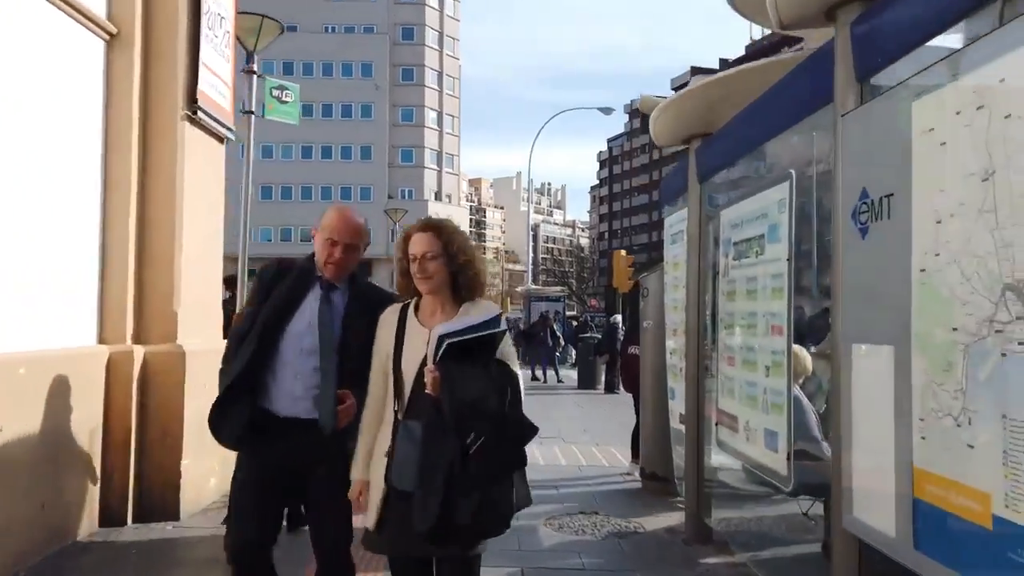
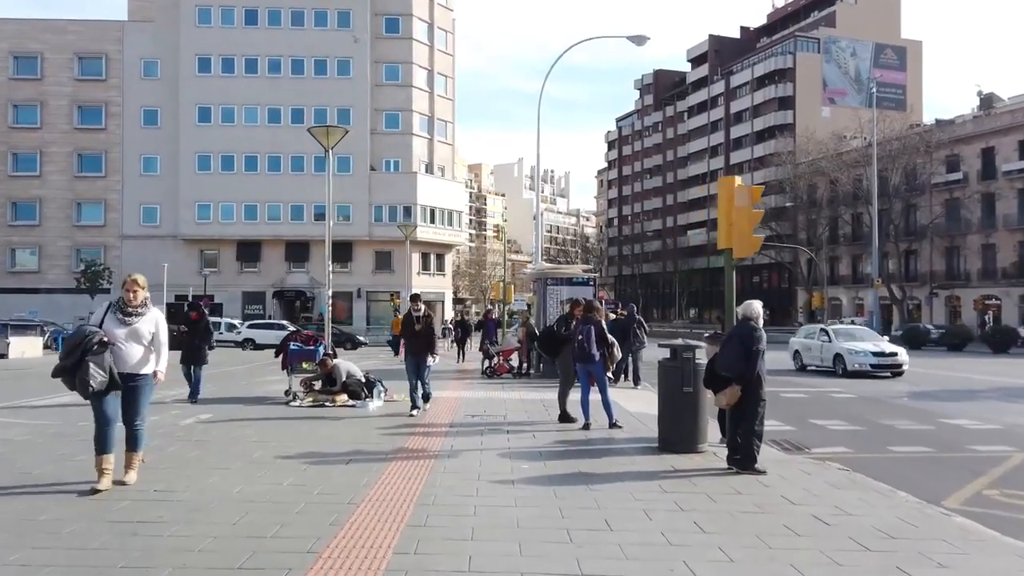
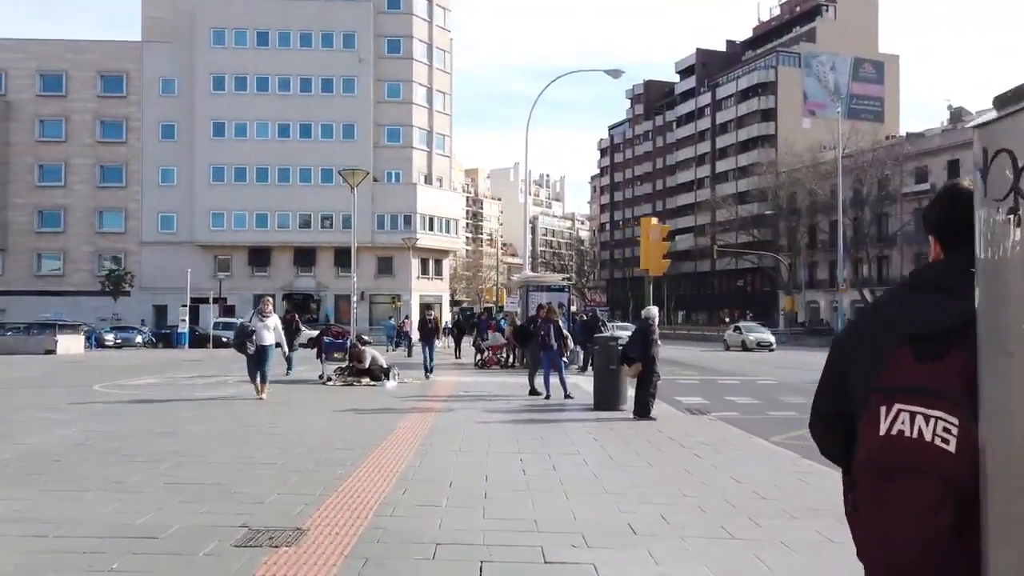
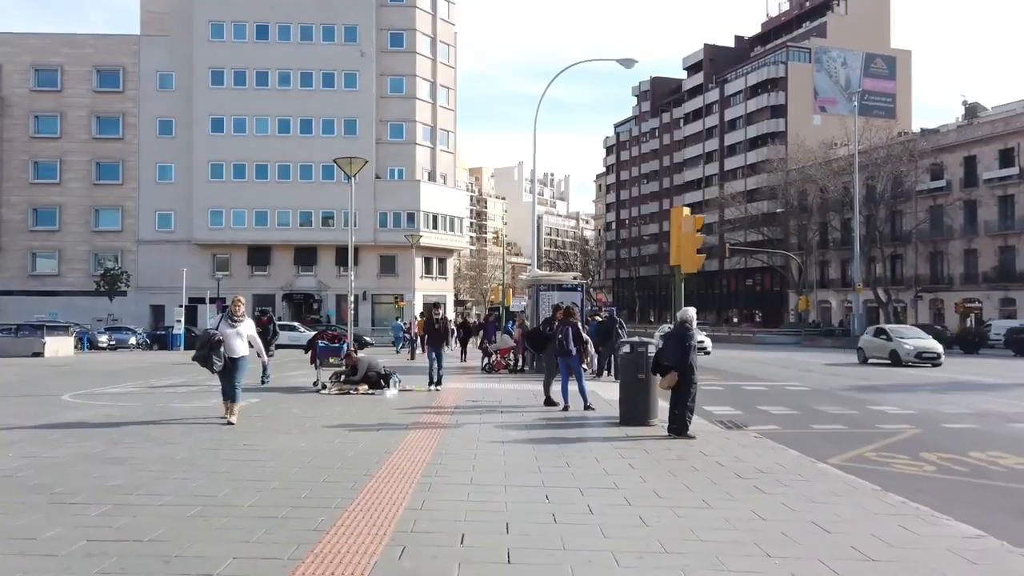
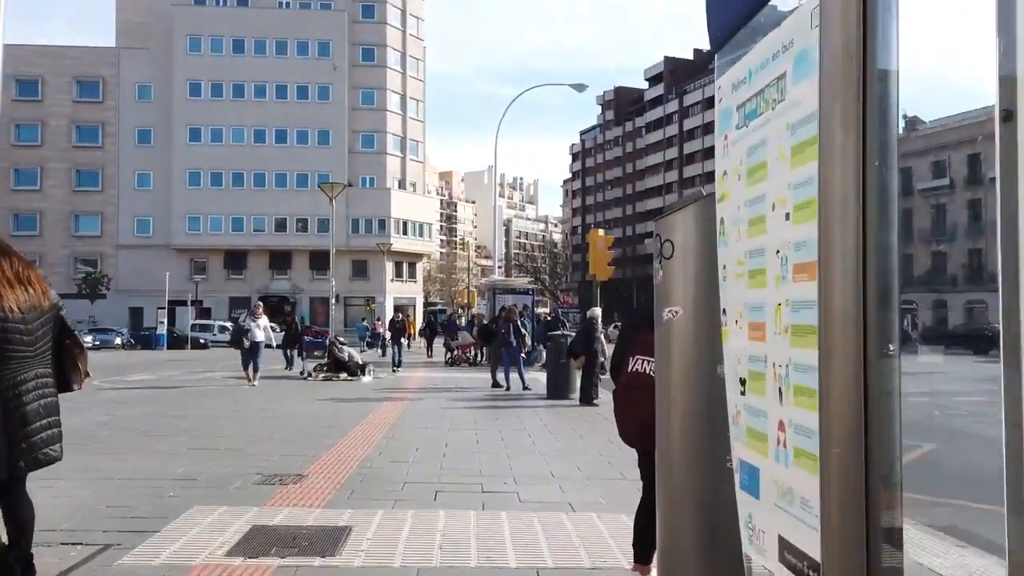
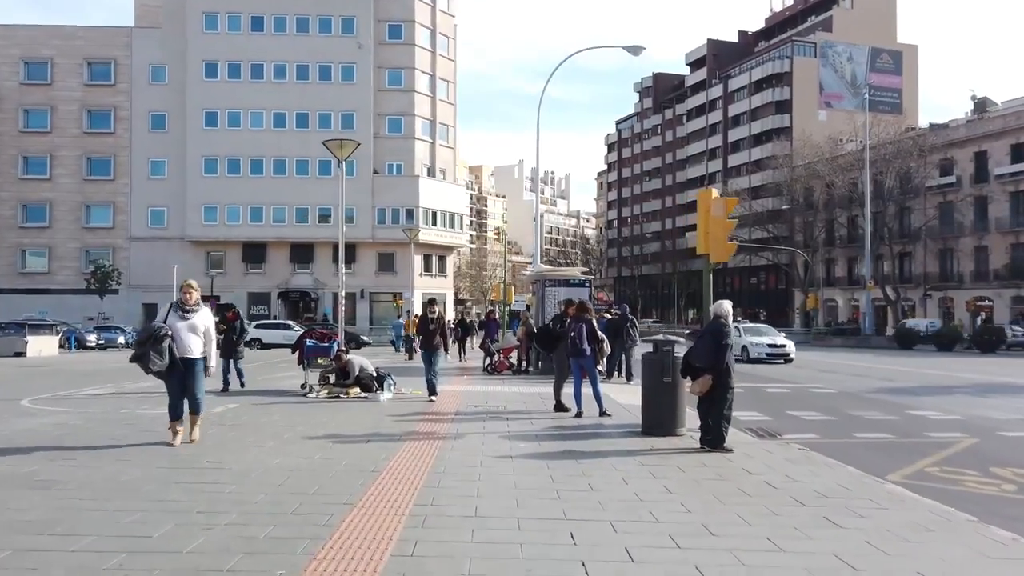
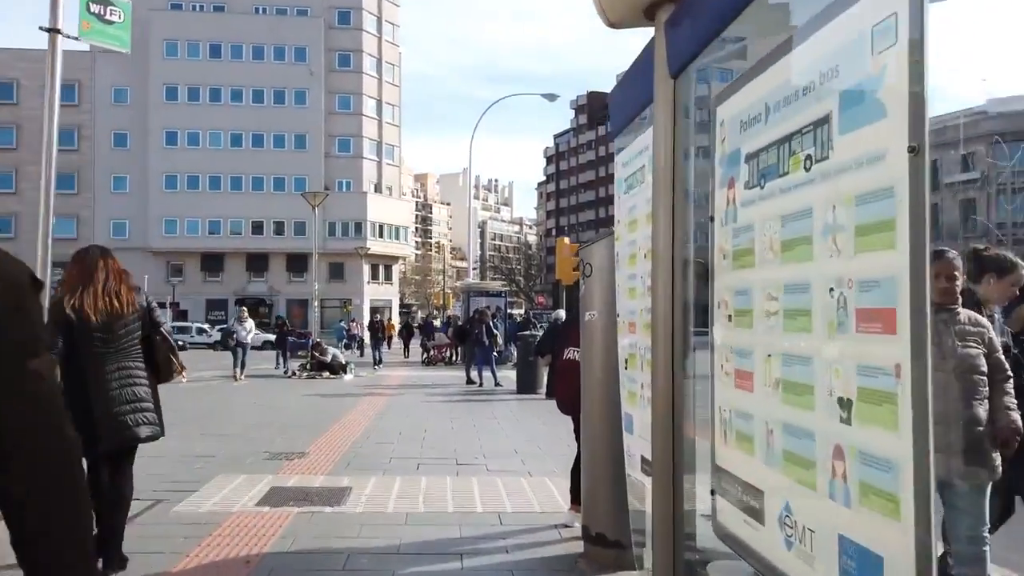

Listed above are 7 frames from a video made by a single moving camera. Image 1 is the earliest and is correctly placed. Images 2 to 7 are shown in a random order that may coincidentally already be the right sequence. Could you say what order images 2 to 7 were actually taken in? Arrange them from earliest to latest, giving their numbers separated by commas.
7, 5, 3, 4, 6, 2
